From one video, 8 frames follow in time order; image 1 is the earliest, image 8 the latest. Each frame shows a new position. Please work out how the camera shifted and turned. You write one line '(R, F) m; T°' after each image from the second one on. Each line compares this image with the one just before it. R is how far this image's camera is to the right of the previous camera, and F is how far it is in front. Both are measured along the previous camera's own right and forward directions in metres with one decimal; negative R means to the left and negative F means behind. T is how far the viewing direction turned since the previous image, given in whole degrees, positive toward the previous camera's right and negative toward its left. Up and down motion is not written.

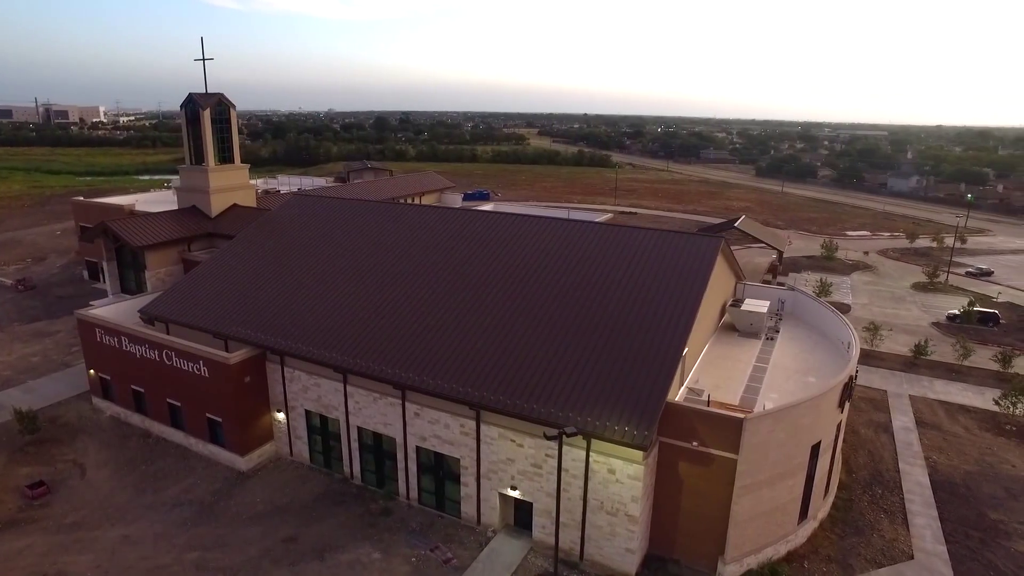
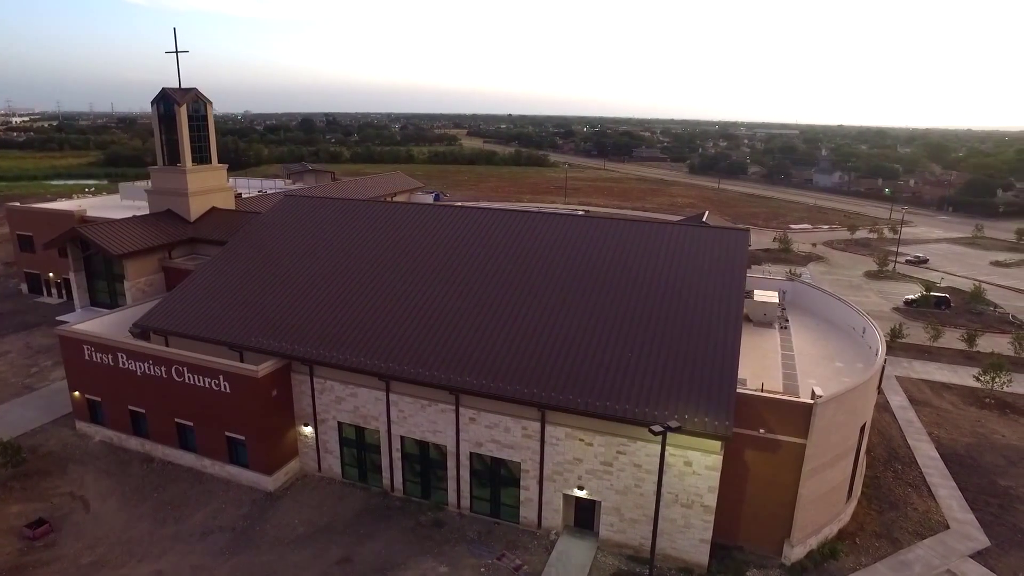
(-3.8, +0.6) m; +7°
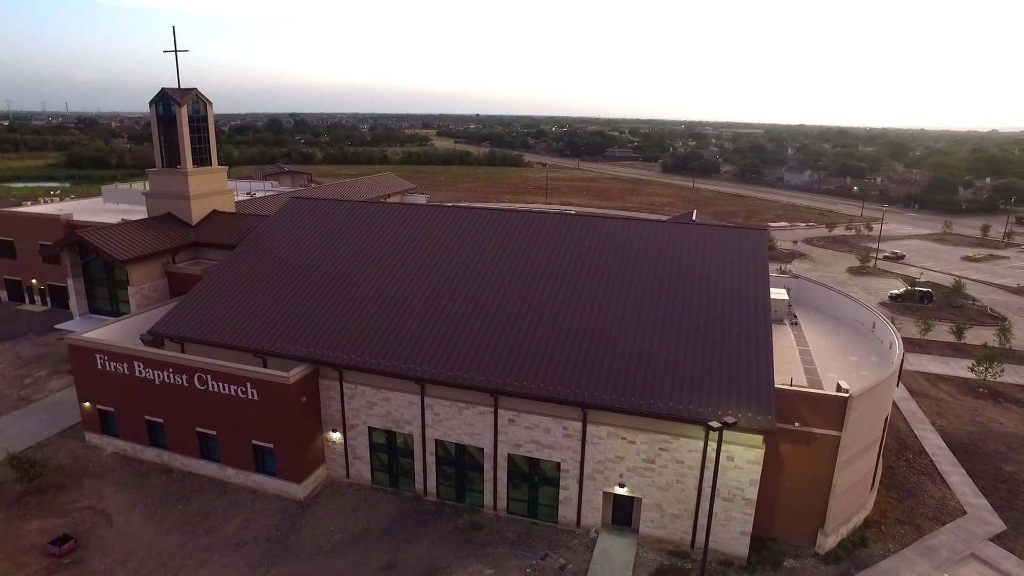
(-2.1, 0.0) m; +3°
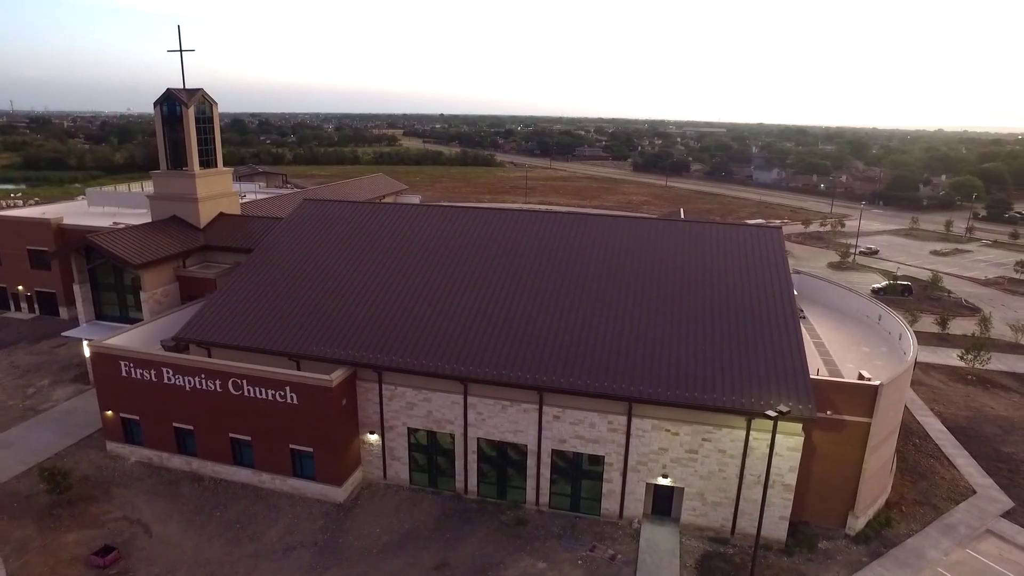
(-2.4, -0.3) m; +3°
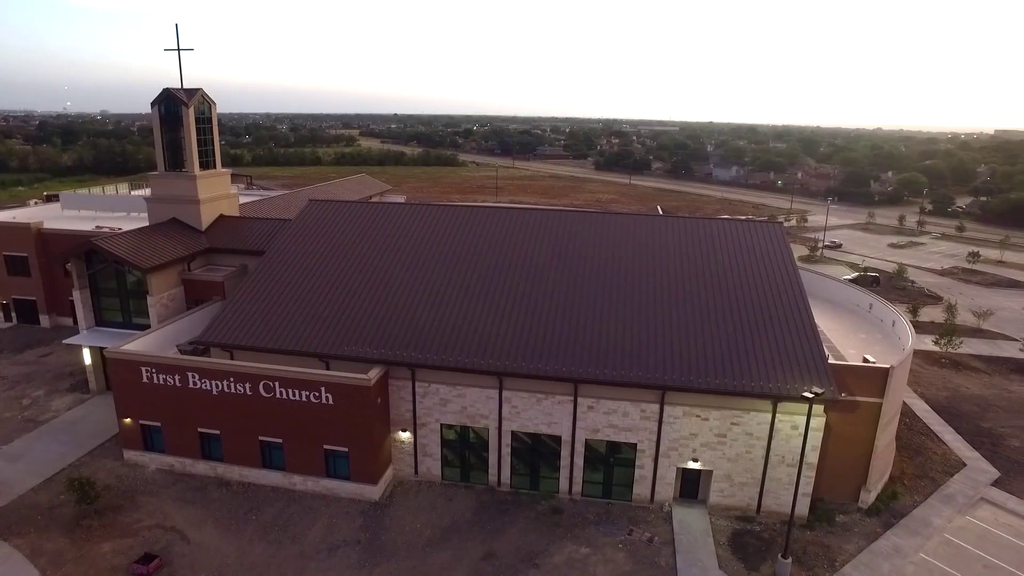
(-2.4, -0.4) m; +4°
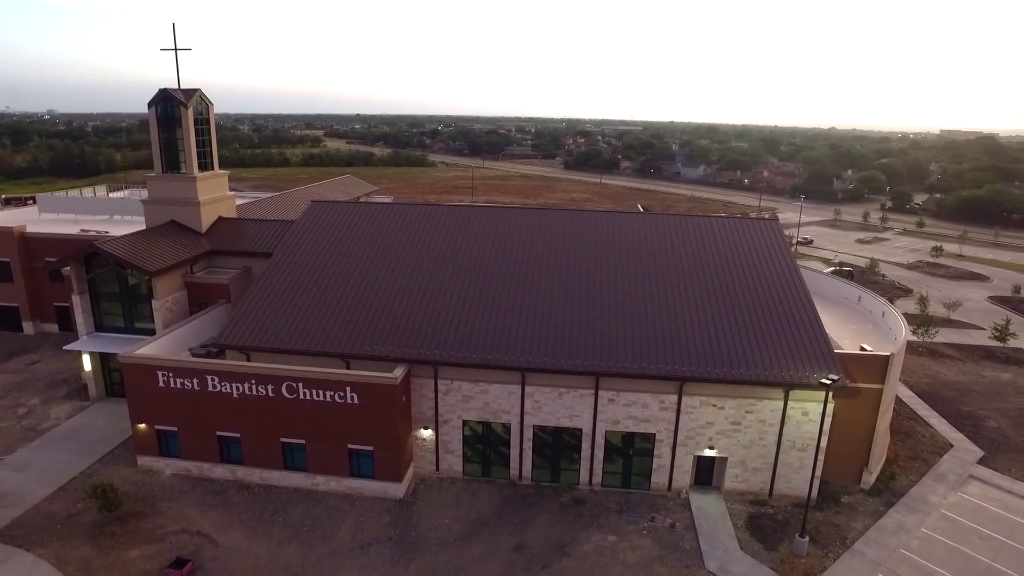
(-1.8, -0.4) m; +3°
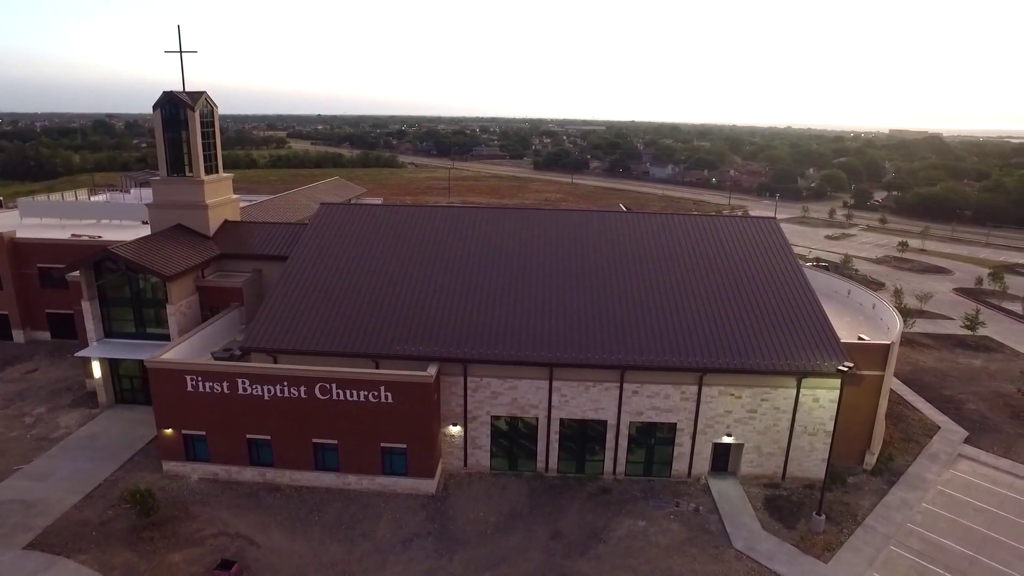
(-2.1, -0.6) m; +3°
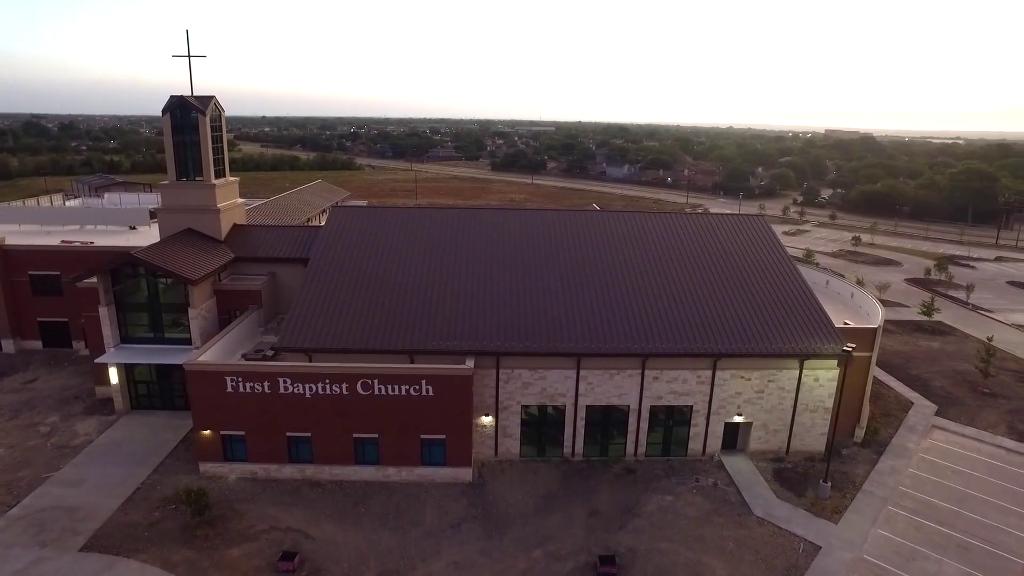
(-2.8, -1.1) m; +5°
